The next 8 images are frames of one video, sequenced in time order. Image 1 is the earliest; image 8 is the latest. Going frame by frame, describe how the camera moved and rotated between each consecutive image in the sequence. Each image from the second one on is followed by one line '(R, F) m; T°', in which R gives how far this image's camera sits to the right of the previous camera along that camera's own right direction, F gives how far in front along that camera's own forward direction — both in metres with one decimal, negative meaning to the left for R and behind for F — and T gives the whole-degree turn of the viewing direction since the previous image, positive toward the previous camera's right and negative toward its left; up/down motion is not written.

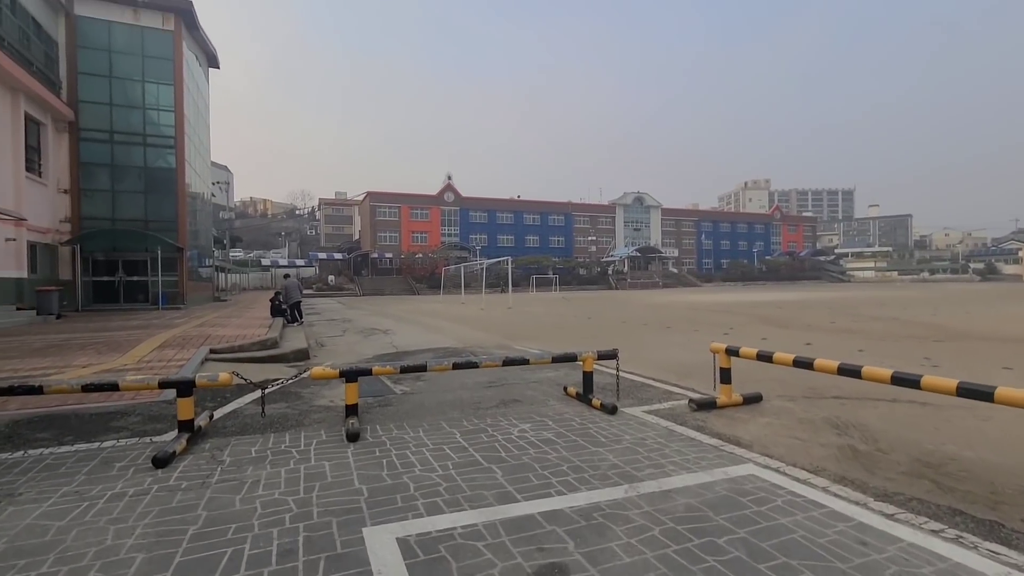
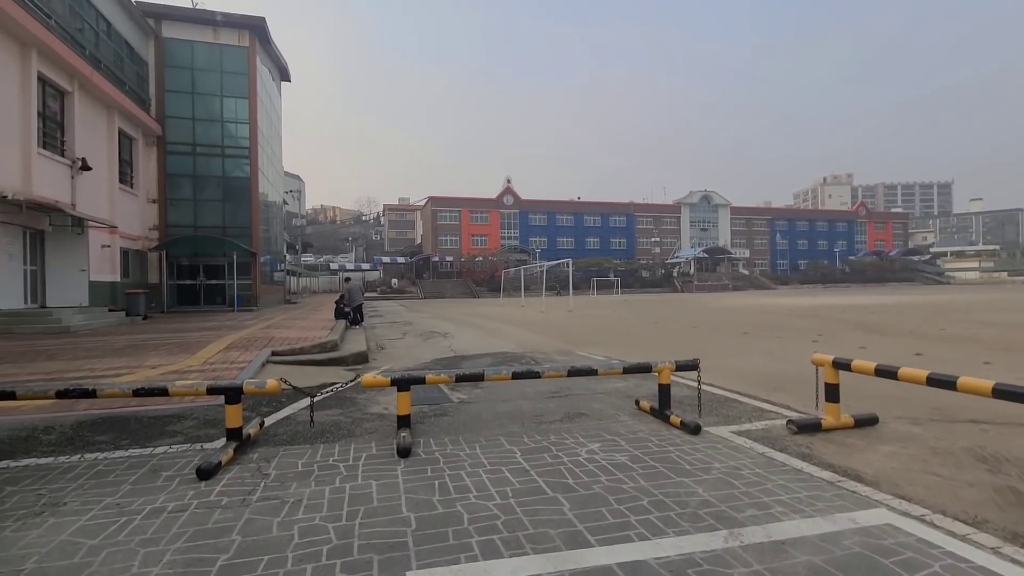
(-0.1, +0.5) m; -7°
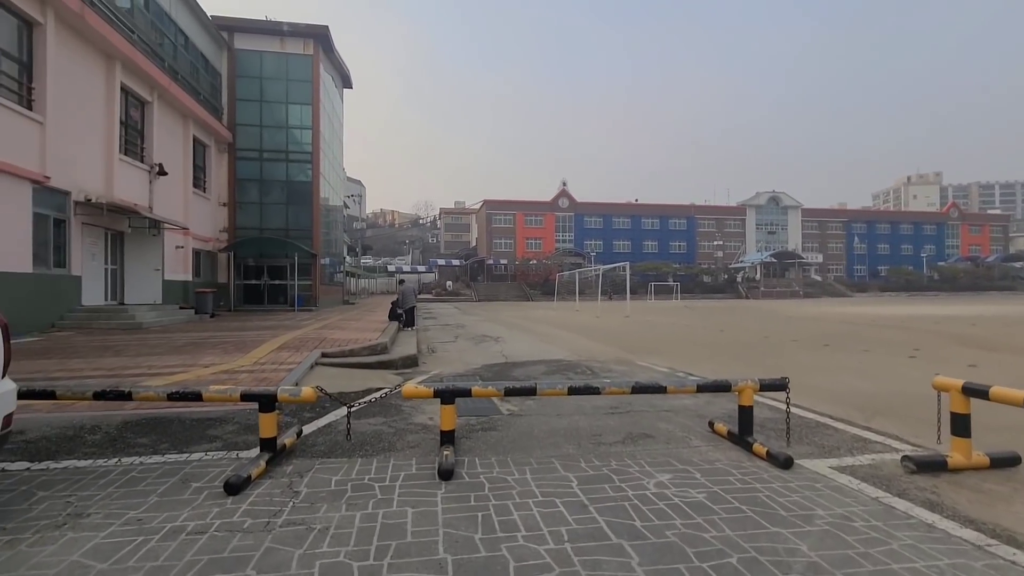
(0.0, +0.5) m; -6°
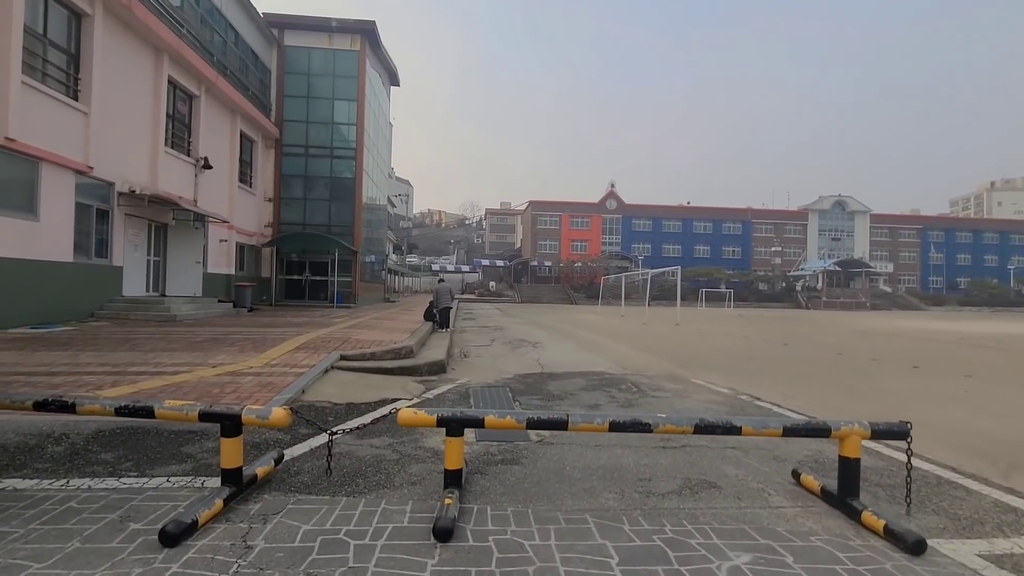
(+0.1, +1.0) m; -5°
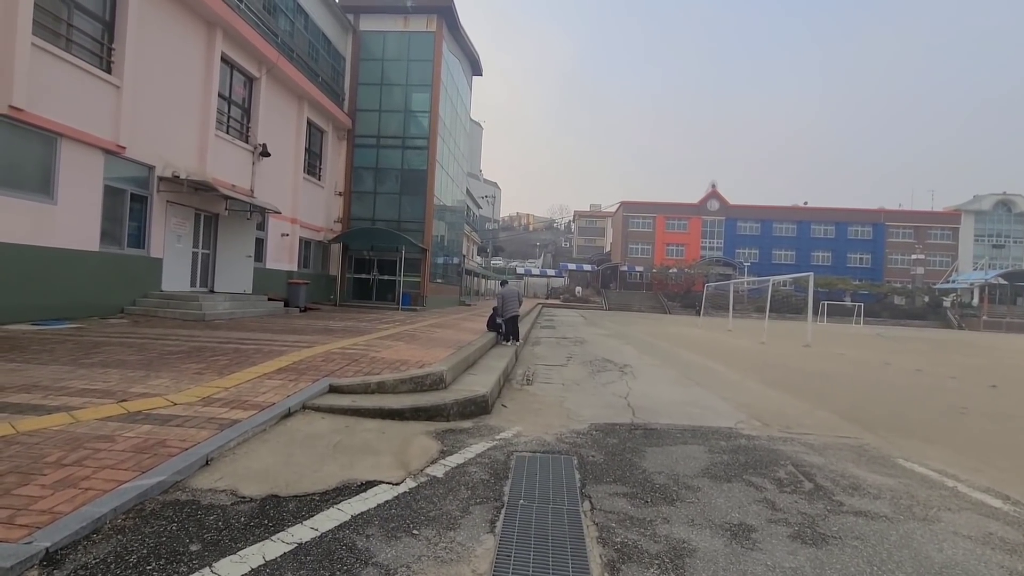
(+0.1, +3.0) m; -10°
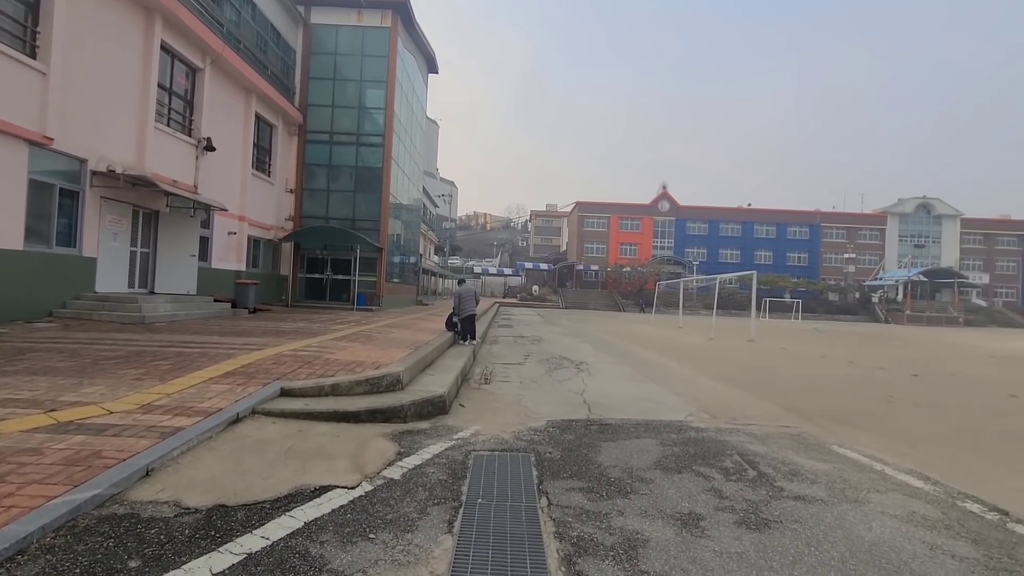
(0.0, 0.0) m; +5°
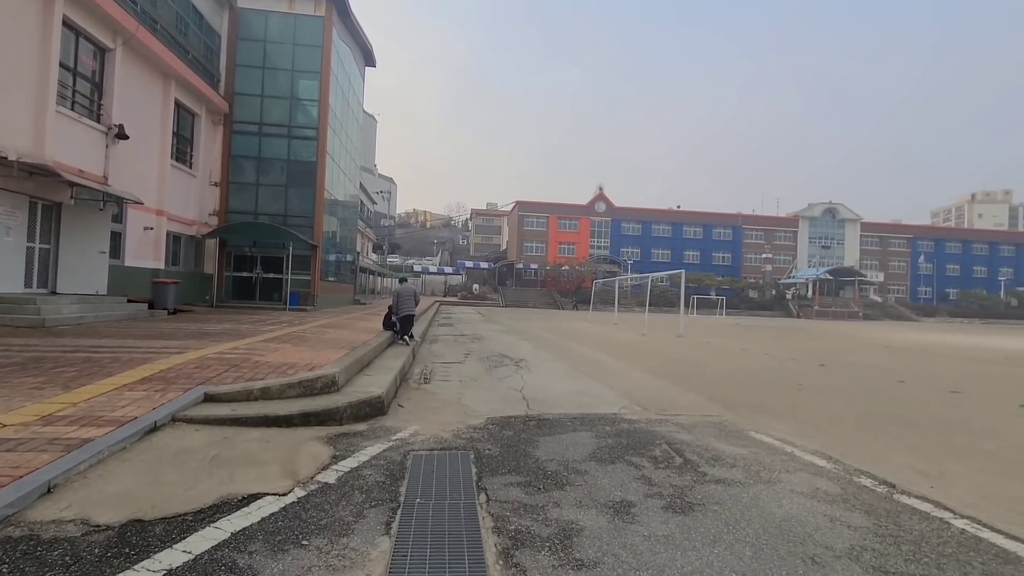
(0.0, 0.0) m; +7°
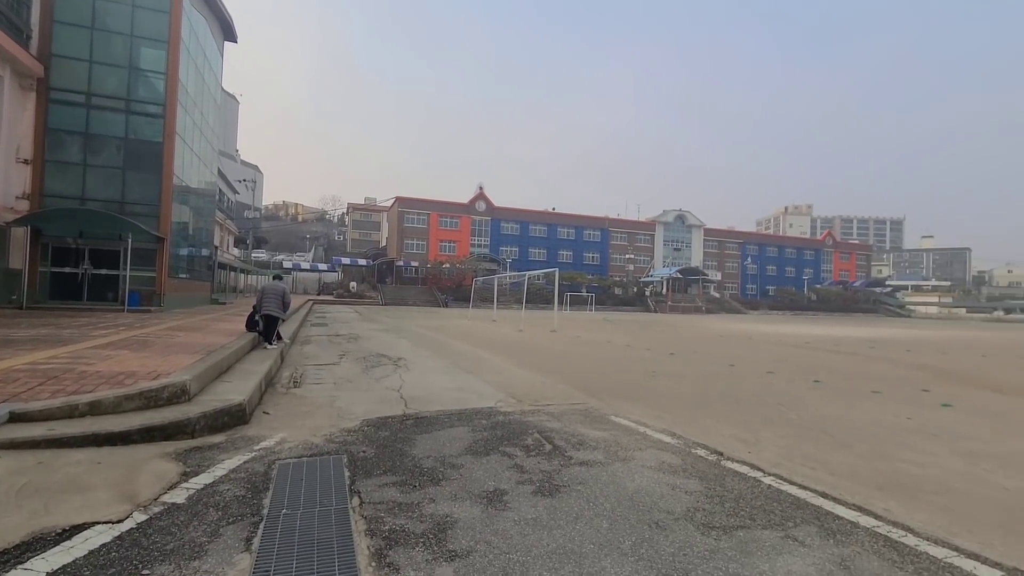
(0.0, -0.1) m; +14°
